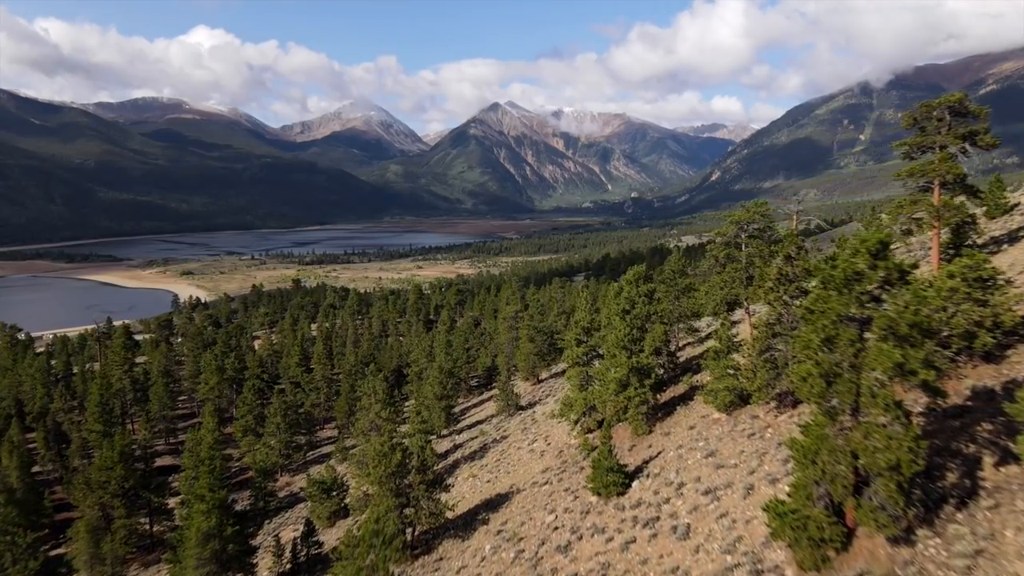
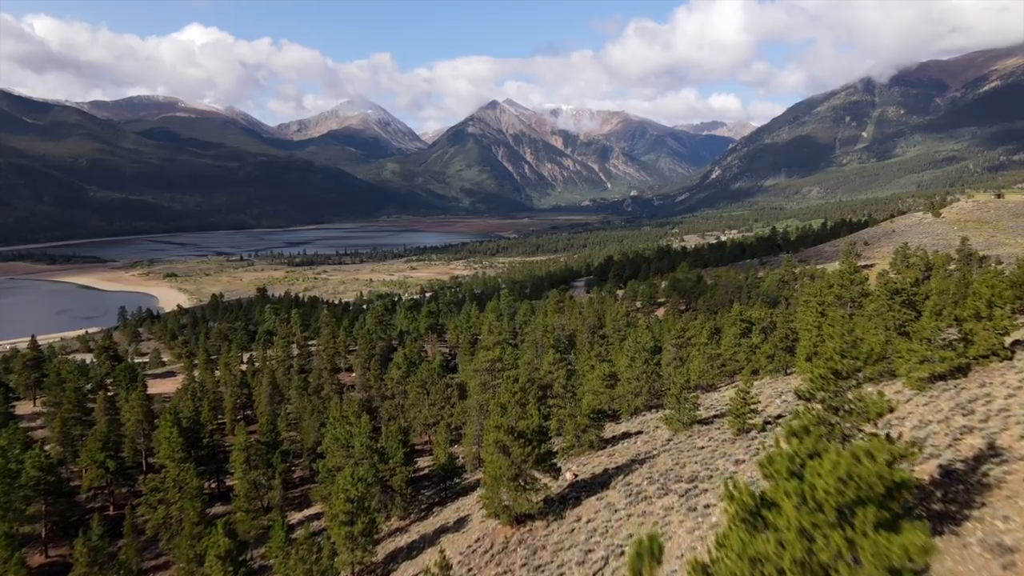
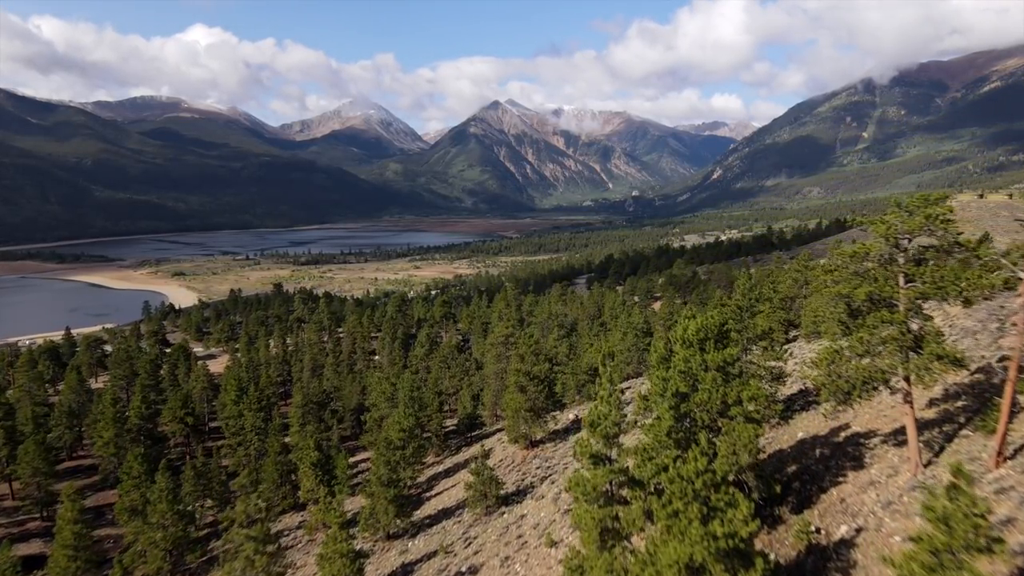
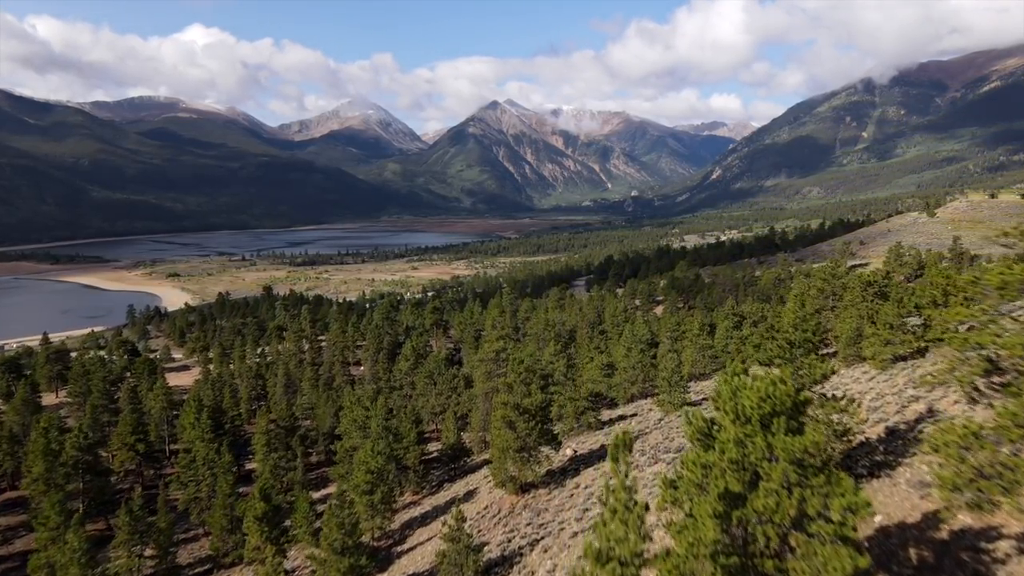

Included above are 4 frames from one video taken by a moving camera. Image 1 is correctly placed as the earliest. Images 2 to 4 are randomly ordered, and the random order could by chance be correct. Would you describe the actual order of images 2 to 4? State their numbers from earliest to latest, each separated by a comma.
3, 4, 2
